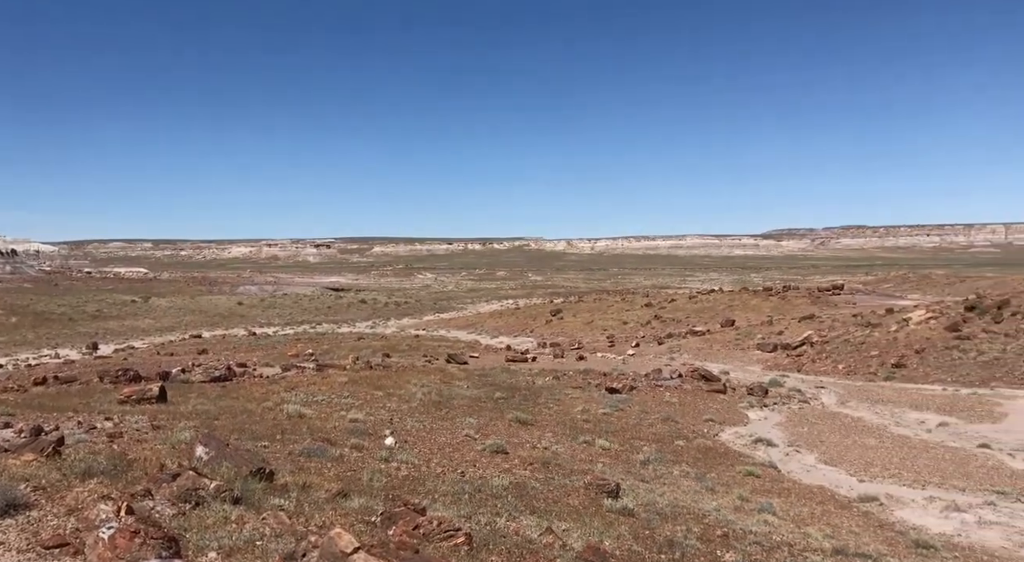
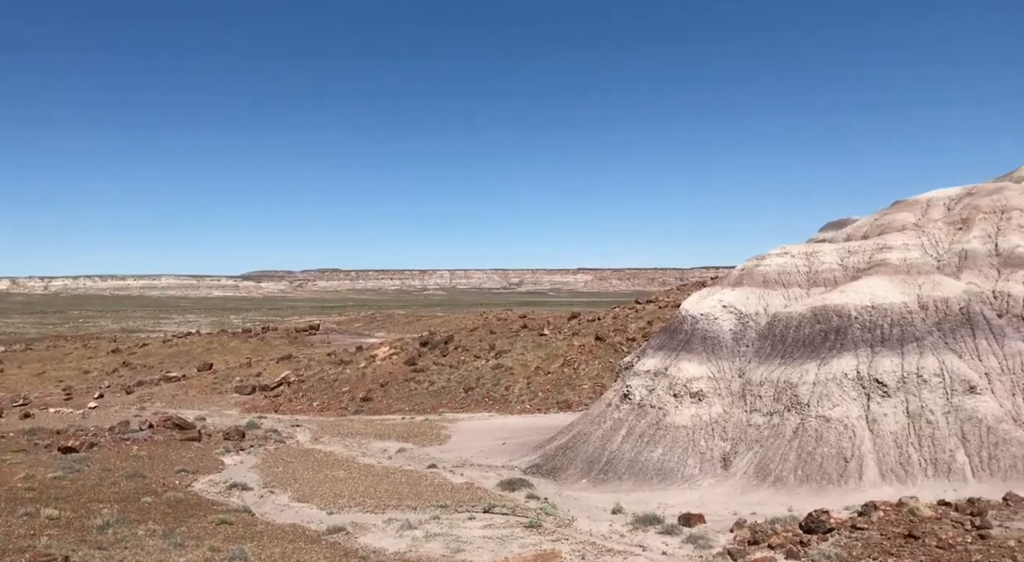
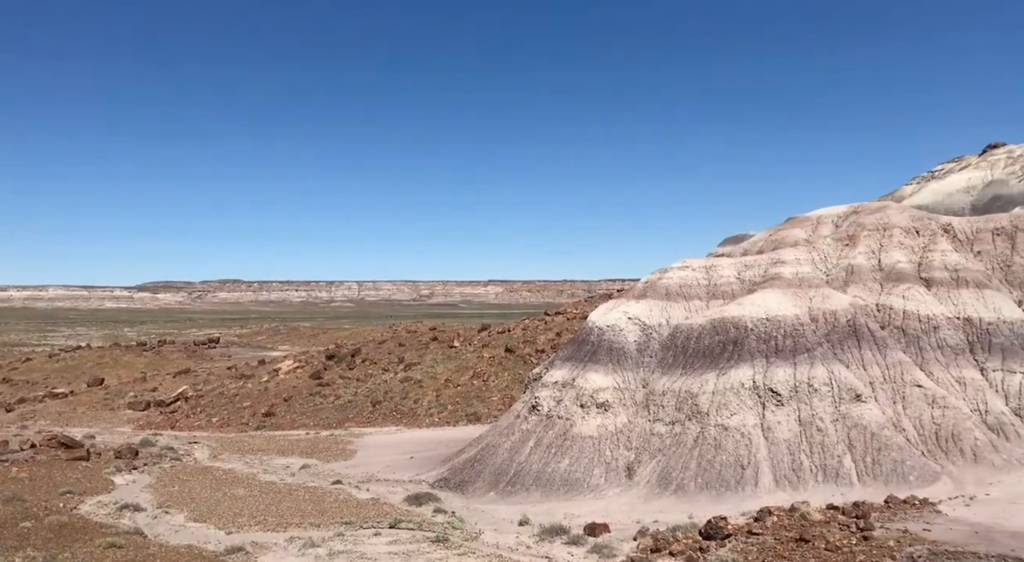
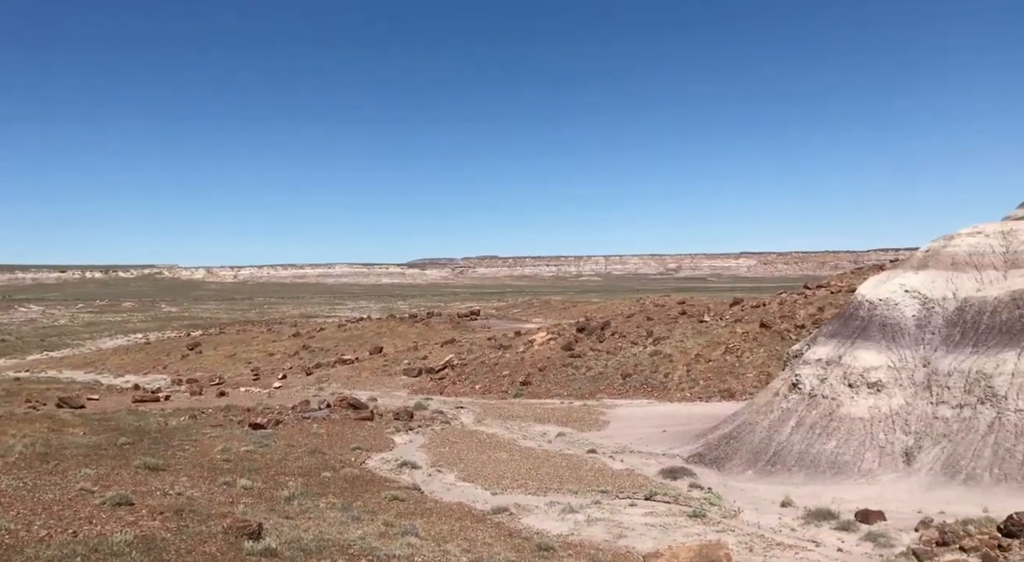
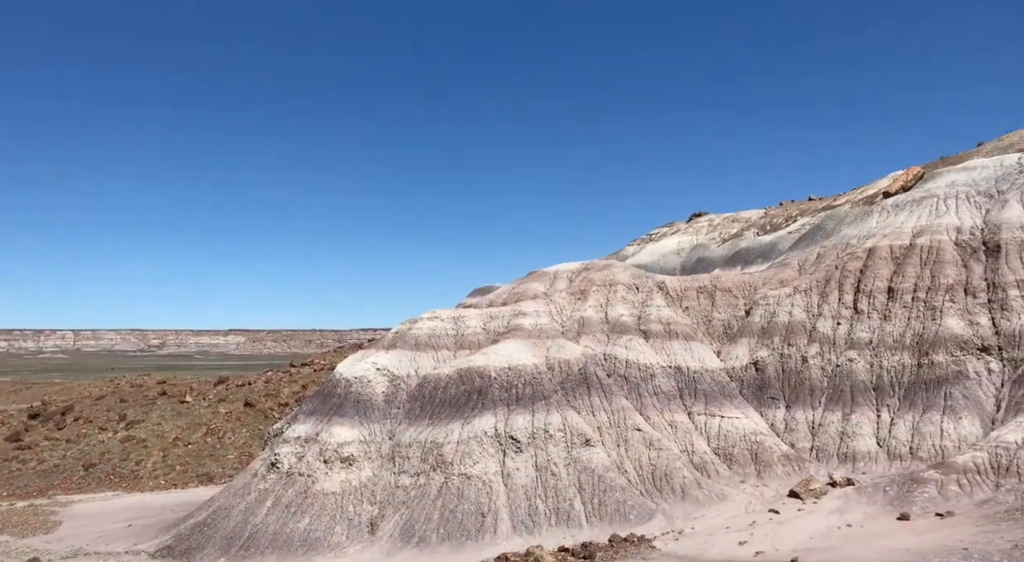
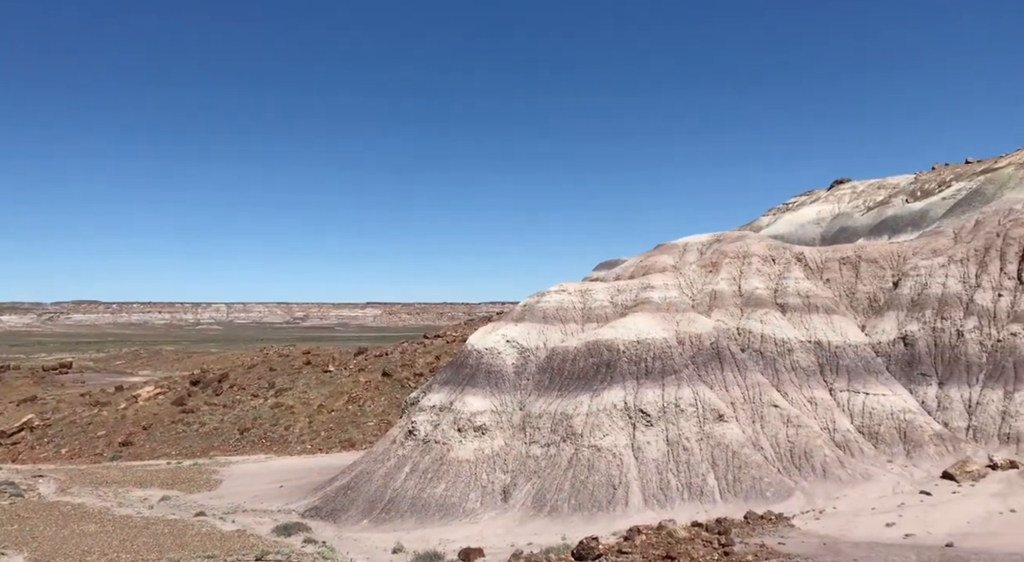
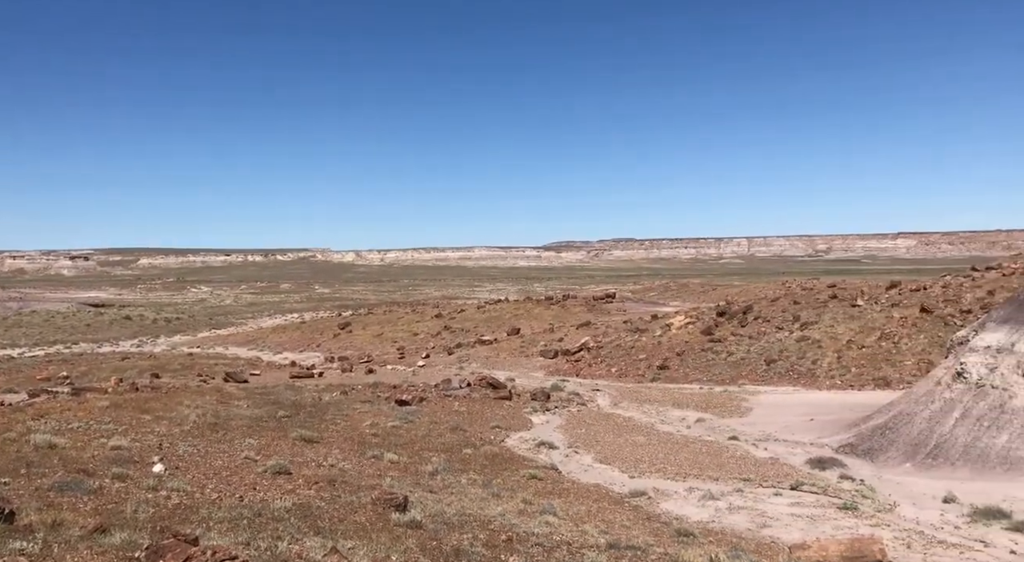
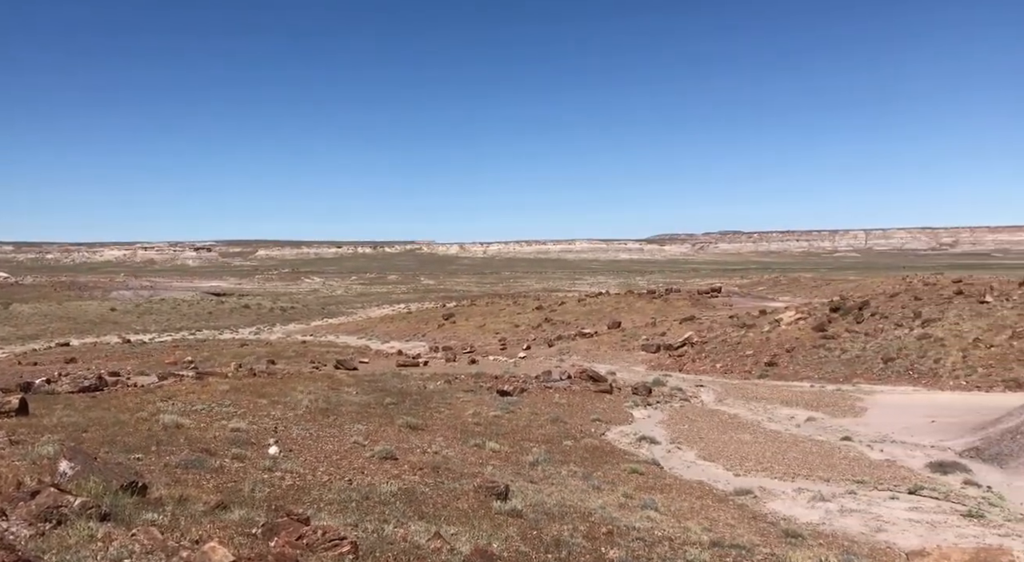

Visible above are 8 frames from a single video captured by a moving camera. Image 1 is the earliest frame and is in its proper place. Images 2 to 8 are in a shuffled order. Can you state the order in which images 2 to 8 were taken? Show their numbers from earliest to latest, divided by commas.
8, 7, 4, 2, 3, 6, 5
